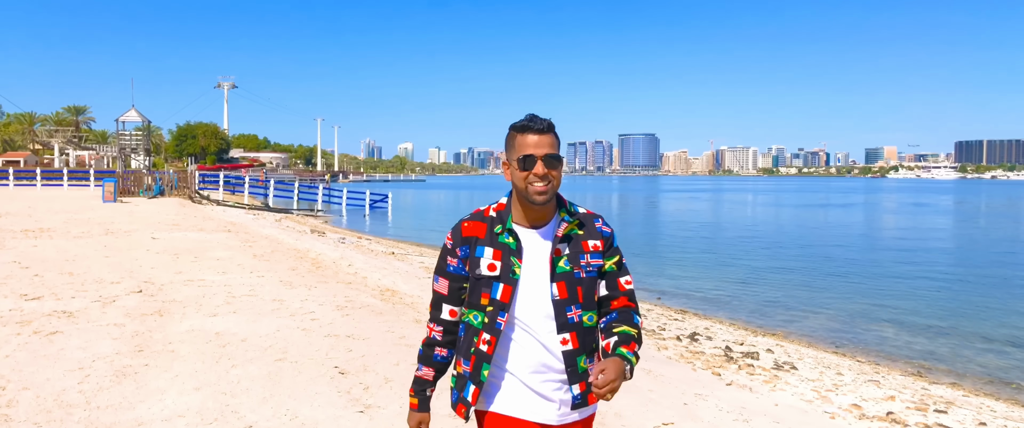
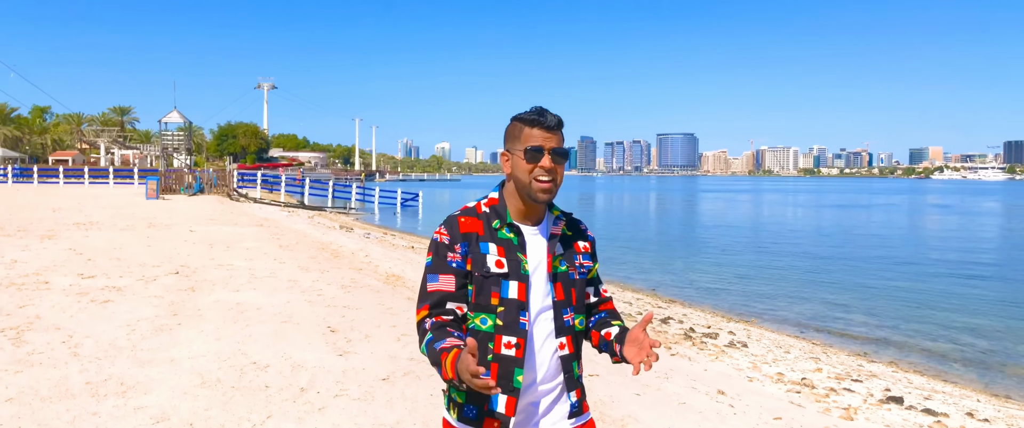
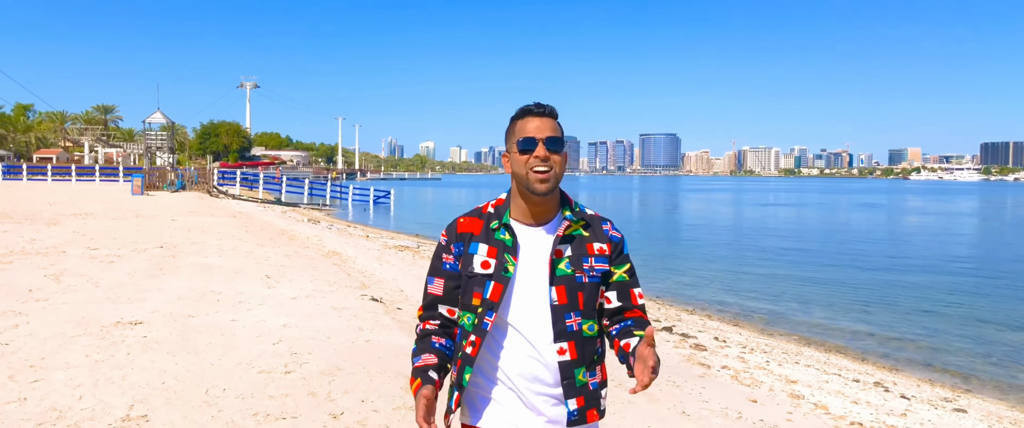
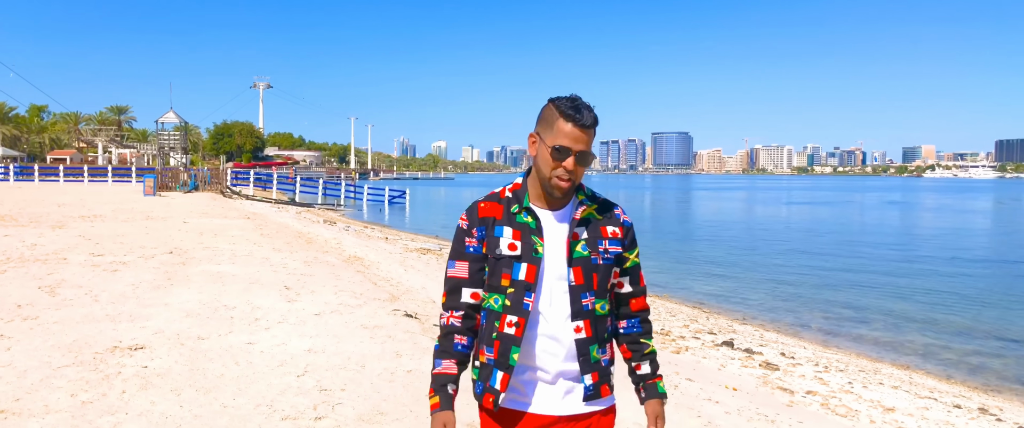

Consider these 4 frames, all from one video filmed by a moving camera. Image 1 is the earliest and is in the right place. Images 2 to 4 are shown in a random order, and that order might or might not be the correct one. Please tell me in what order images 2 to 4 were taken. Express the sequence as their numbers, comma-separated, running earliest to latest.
2, 4, 3
